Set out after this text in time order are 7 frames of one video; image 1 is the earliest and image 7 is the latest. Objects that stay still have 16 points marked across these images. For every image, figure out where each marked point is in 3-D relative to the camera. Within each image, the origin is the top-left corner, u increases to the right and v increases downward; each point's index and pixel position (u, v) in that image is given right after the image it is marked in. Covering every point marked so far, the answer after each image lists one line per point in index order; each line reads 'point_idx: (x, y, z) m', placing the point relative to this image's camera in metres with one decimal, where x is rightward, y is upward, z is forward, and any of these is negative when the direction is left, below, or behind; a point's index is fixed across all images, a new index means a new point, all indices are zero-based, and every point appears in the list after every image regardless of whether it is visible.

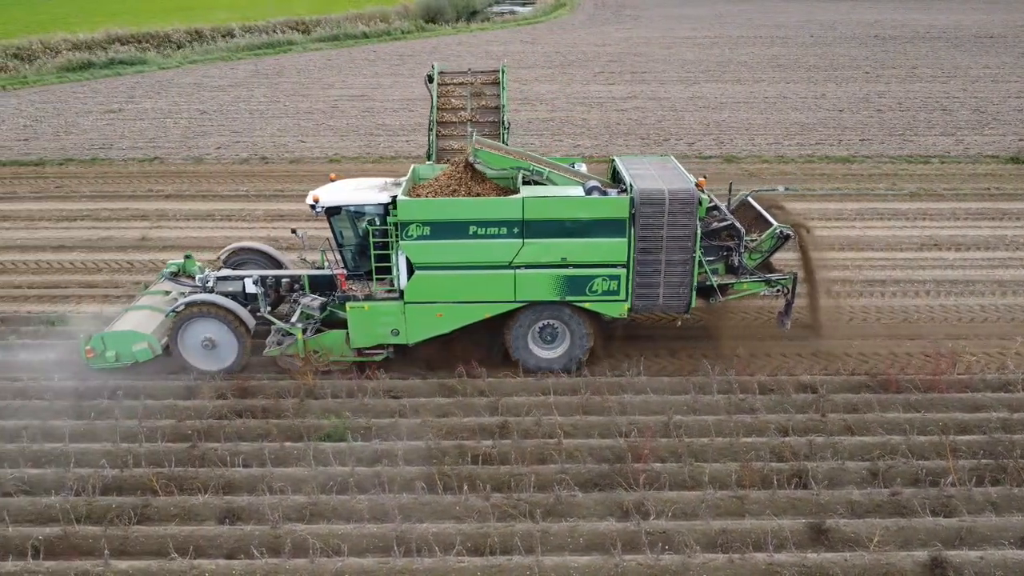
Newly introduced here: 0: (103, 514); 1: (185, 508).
0: (-2.3, -1.3, +5.8) m
1: (-1.9, -1.2, +5.8) m
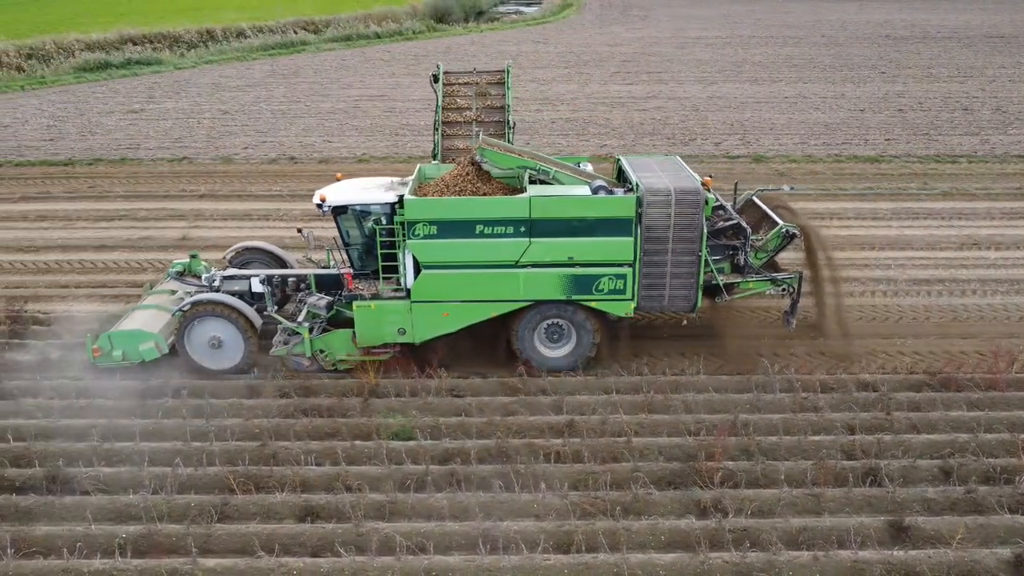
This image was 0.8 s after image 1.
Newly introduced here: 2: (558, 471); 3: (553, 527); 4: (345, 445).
0: (-1.9, -1.3, +5.8) m
1: (-1.4, -1.2, +5.8) m
2: (+0.3, -1.1, +6.2) m
3: (+0.2, -1.3, +5.6) m
4: (-1.1, -1.0, +6.5) m
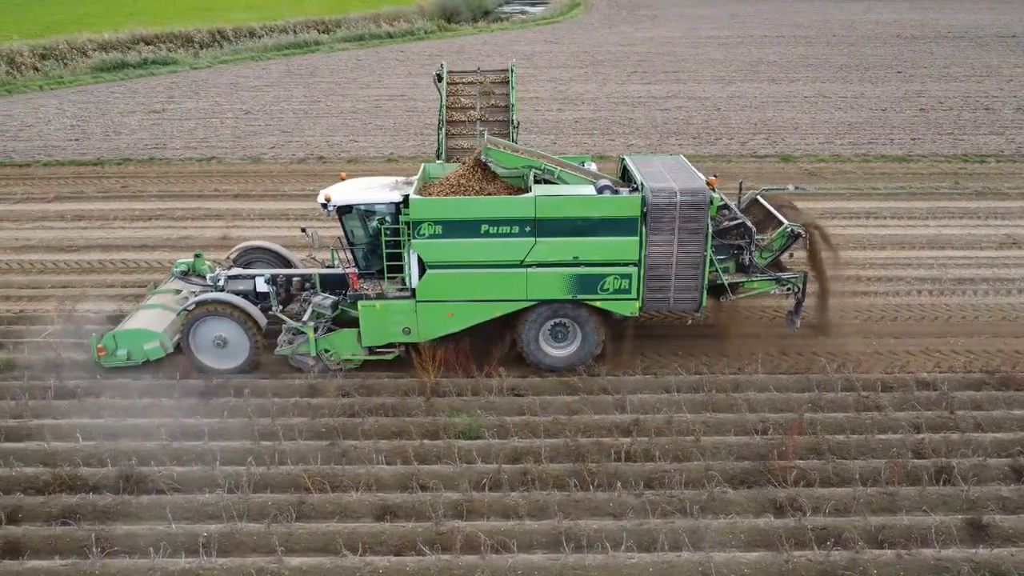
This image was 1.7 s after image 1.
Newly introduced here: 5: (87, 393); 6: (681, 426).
0: (-1.4, -1.3, +5.8) m
1: (-1.0, -1.2, +5.8) m
2: (+0.7, -1.1, +6.2) m
3: (+0.7, -1.3, +5.6) m
4: (-0.6, -1.0, +6.5) m
5: (-3.0, -0.7, +7.3) m
6: (+1.1, -0.9, +6.8) m
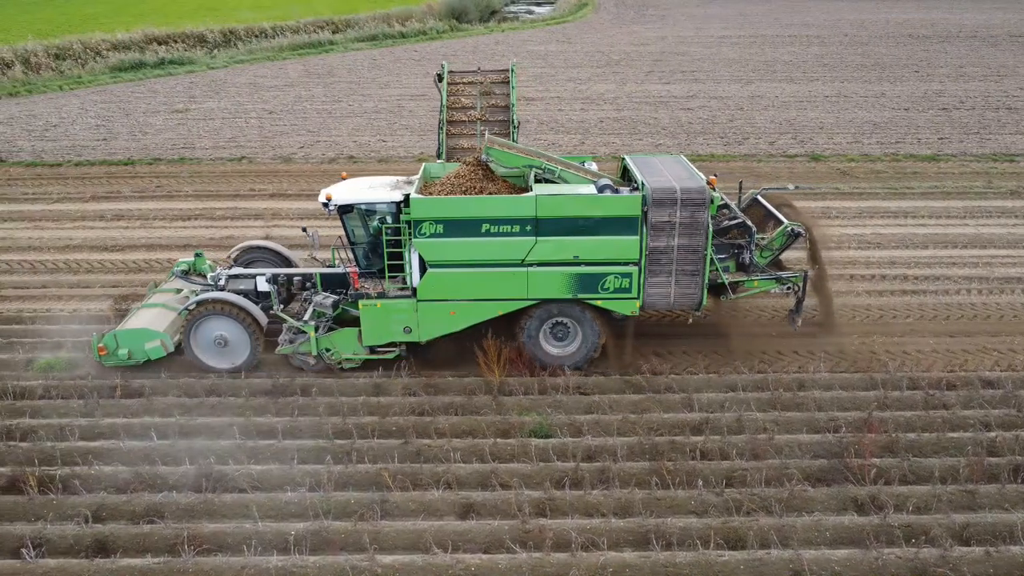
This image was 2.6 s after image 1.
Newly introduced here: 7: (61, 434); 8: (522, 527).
0: (-0.9, -1.3, +5.8) m
1: (-0.5, -1.2, +5.9) m
2: (+1.2, -1.1, +6.2) m
3: (+1.1, -1.3, +5.6) m
4: (-0.1, -1.0, +6.5) m
5: (-2.6, -0.7, +7.3) m
6: (+1.6, -0.9, +6.8) m
7: (-2.9, -0.9, +6.6) m
8: (+0.1, -1.3, +5.6) m
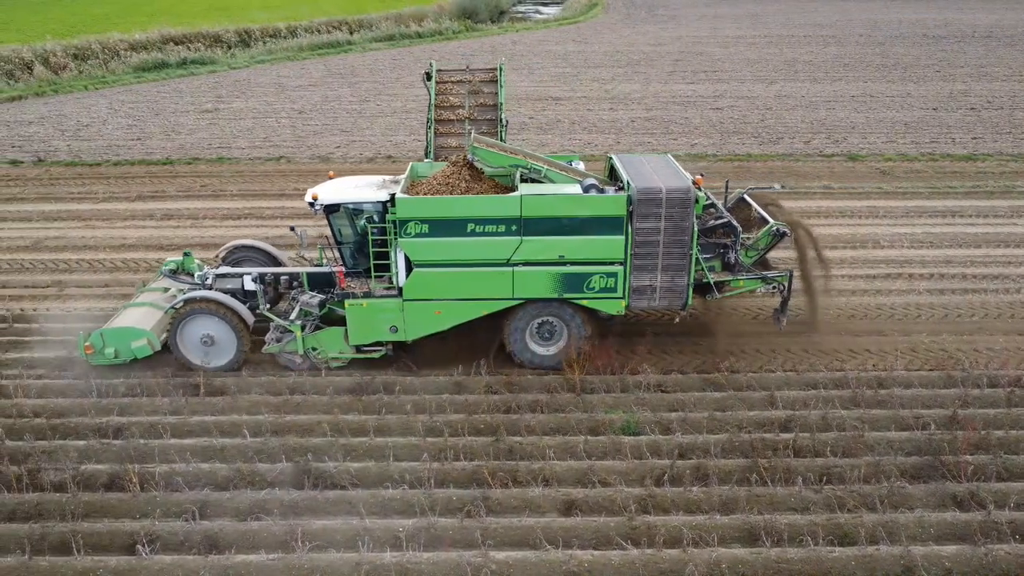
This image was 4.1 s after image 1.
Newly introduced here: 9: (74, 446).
0: (-0.4, -1.2, +5.8) m
1: (+0.1, -1.2, +5.9) m
2: (+1.8, -1.1, +6.2) m
3: (+1.7, -1.3, +5.7) m
4: (+0.4, -1.0, +6.5) m
5: (-2.0, -0.7, +7.4) m
6: (+2.2, -0.9, +6.8) m
7: (-2.4, -0.9, +6.7) m
8: (+0.6, -1.3, +5.6) m
9: (-2.8, -1.0, +6.4) m
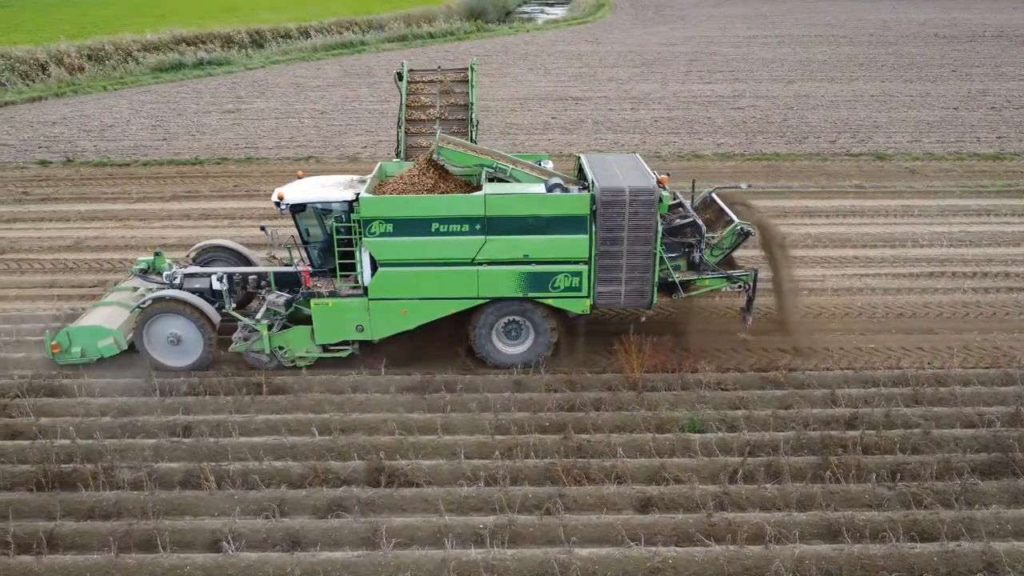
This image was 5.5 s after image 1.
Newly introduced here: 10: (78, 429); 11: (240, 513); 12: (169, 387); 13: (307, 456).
0: (+0.1, -1.2, +5.9) m
1: (+0.5, -1.2, +5.9) m
2: (+2.2, -1.1, +6.2) m
3: (+2.2, -1.3, +5.7) m
4: (+0.9, -1.0, +6.6) m
5: (-1.5, -0.7, +7.4) m
6: (+2.6, -0.9, +6.8) m
7: (-1.9, -0.9, +6.7) m
8: (+1.1, -1.3, +5.6) m
9: (-2.3, -1.0, +6.5) m
10: (-2.8, -0.9, +6.7) m
11: (-1.5, -1.3, +5.8) m
12: (-2.5, -0.7, +7.3) m
13: (-1.3, -1.0, +6.4) m
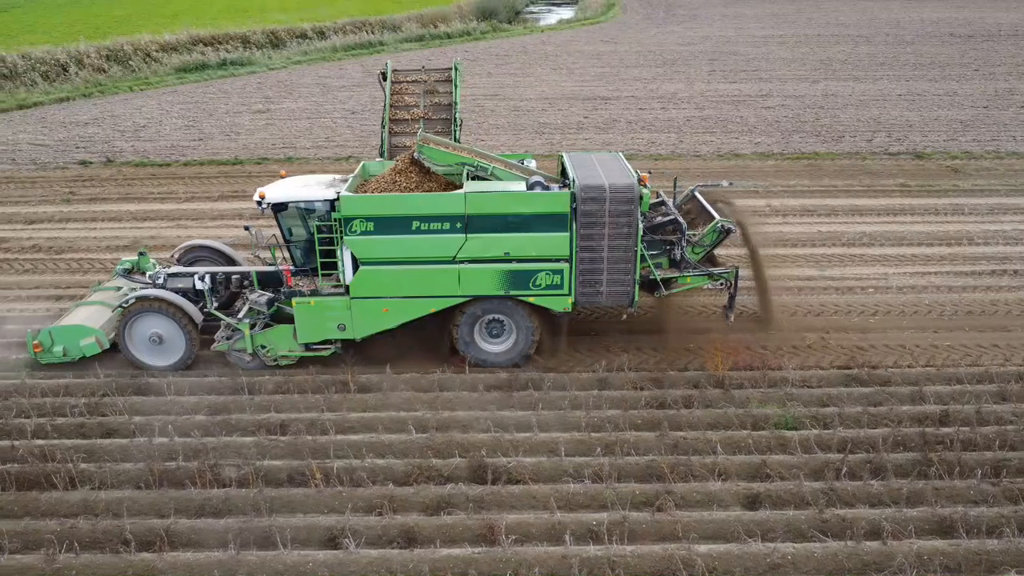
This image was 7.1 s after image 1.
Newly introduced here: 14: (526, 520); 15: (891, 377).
0: (+0.7, -1.2, +5.9) m
1: (+1.1, -1.2, +5.9) m
2: (+2.8, -1.0, +6.3) m
3: (+2.8, -1.2, +5.7) m
4: (+1.5, -1.0, +6.6) m
5: (-0.9, -0.7, +7.4) m
6: (+3.2, -0.9, +6.8) m
7: (-1.3, -0.9, +6.7) m
8: (+1.7, -1.3, +5.6) m
9: (-1.7, -1.0, +6.5) m
10: (-2.2, -0.9, +6.7) m
11: (-0.9, -1.3, +5.8) m
12: (-1.8, -0.7, +7.4) m
13: (-0.7, -1.0, +6.4) m
14: (+0.1, -1.3, +5.6) m
15: (+2.8, -0.6, +7.5) m
